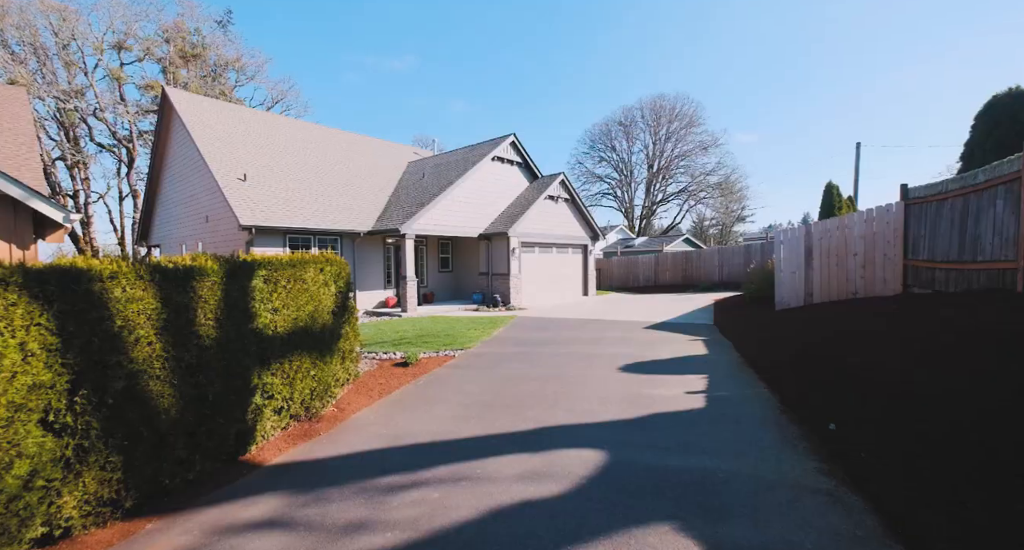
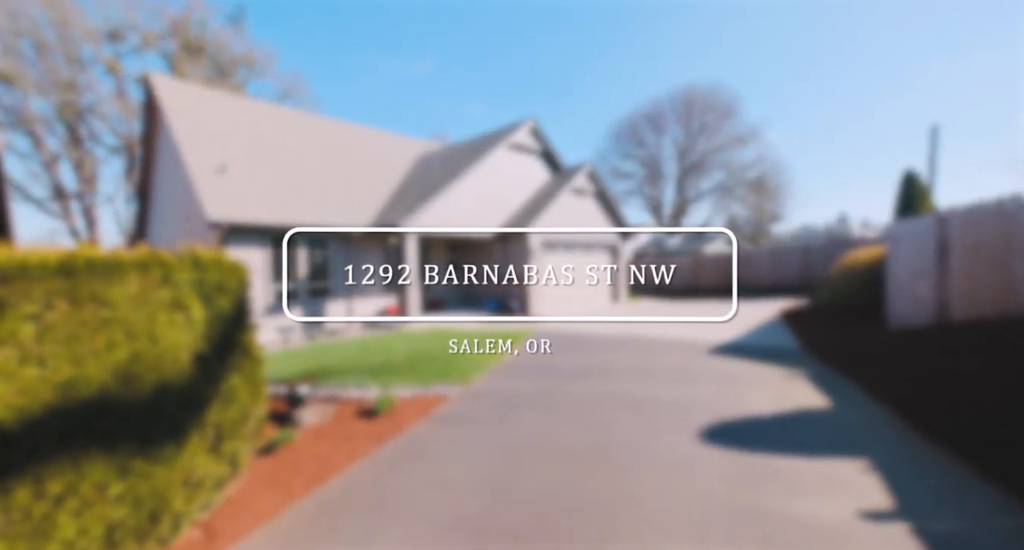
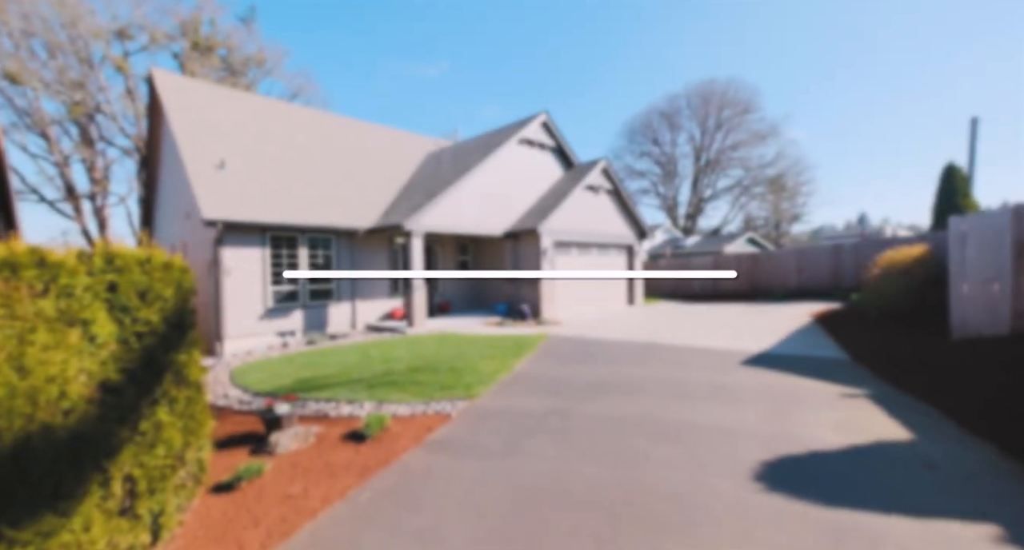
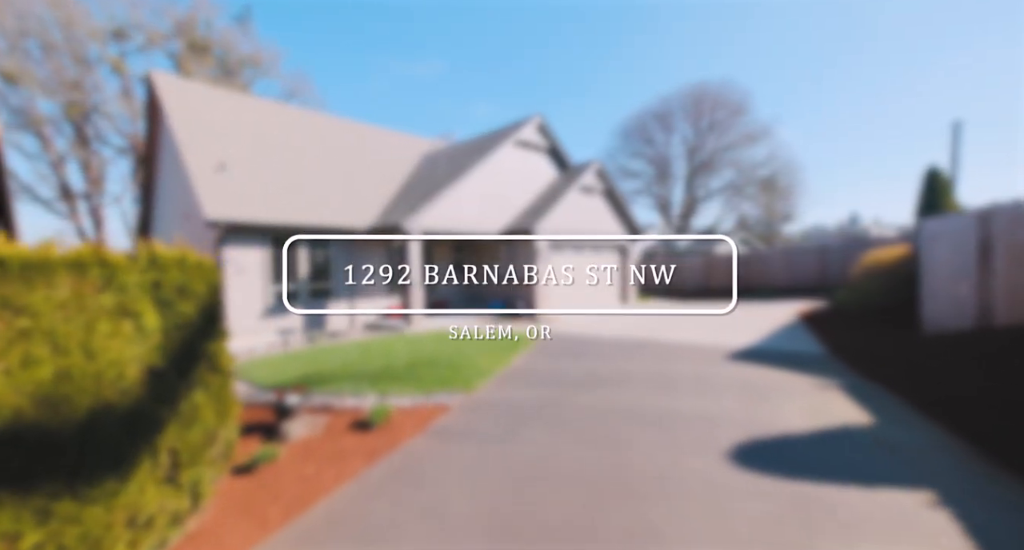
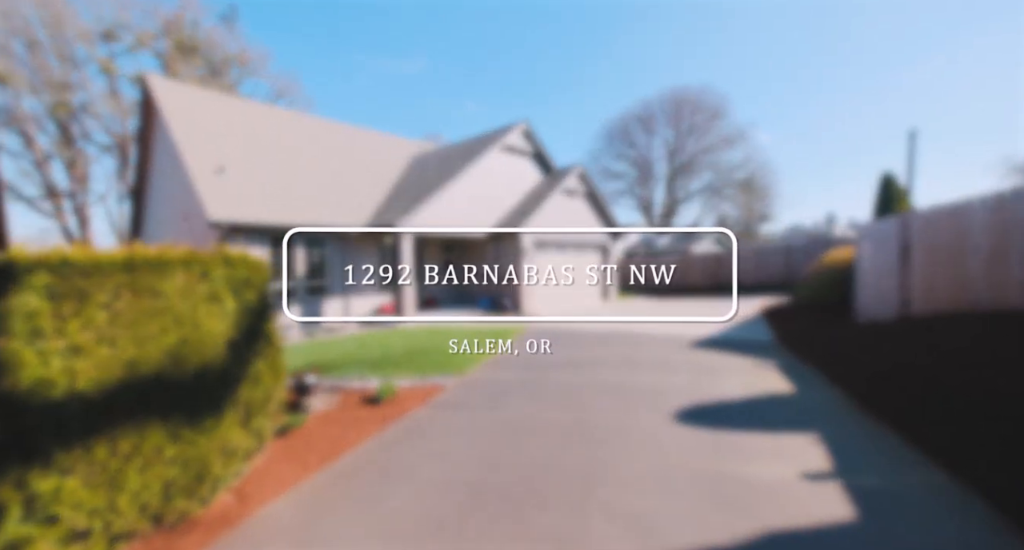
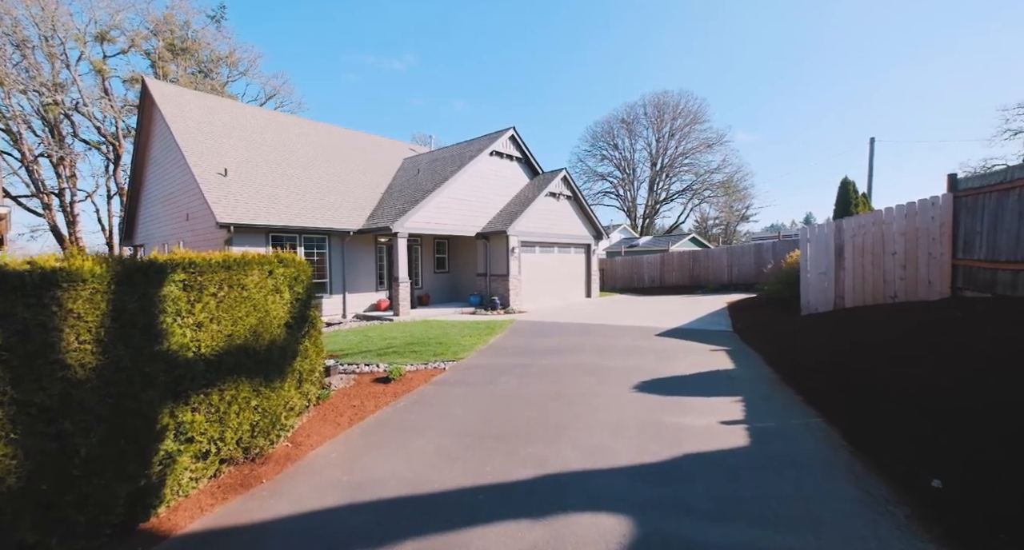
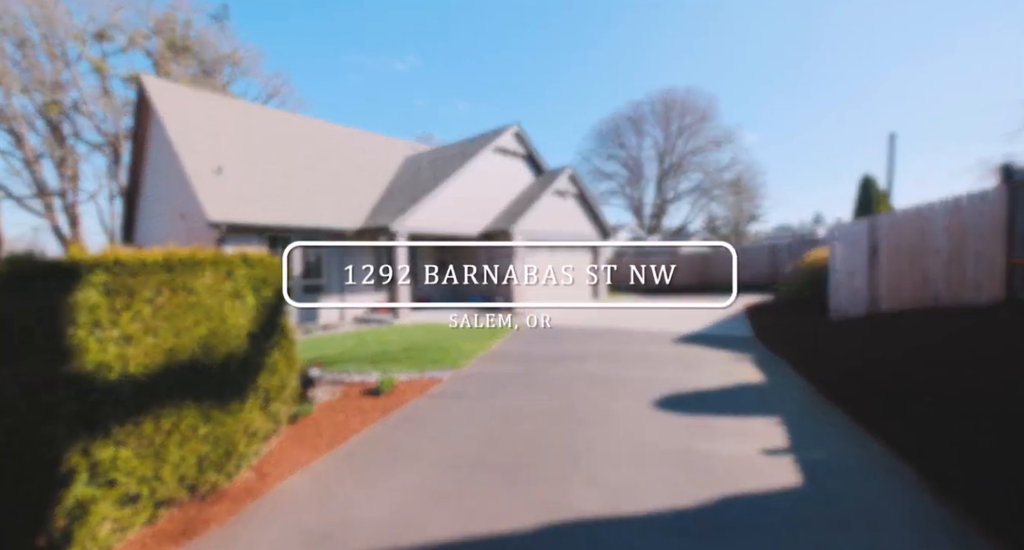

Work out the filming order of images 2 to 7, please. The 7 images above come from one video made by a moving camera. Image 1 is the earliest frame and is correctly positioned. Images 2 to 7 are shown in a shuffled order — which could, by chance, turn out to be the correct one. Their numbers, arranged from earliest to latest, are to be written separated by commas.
6, 7, 5, 2, 4, 3
